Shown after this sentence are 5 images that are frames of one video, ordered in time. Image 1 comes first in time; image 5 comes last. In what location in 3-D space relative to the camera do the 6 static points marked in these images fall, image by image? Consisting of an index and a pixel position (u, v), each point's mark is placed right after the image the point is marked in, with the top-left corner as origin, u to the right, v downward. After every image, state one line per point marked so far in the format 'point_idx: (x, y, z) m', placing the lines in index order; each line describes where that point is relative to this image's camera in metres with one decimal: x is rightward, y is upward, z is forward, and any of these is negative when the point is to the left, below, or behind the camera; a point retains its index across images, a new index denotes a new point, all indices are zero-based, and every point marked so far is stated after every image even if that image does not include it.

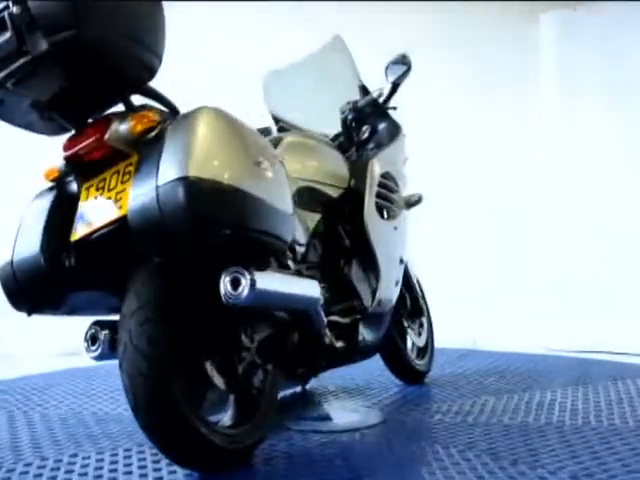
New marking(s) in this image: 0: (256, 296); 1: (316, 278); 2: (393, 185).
0: (-0.1, -0.1, +1.8) m
1: (0.0, -0.1, +2.2) m
2: (+0.2, +0.2, +2.6) m
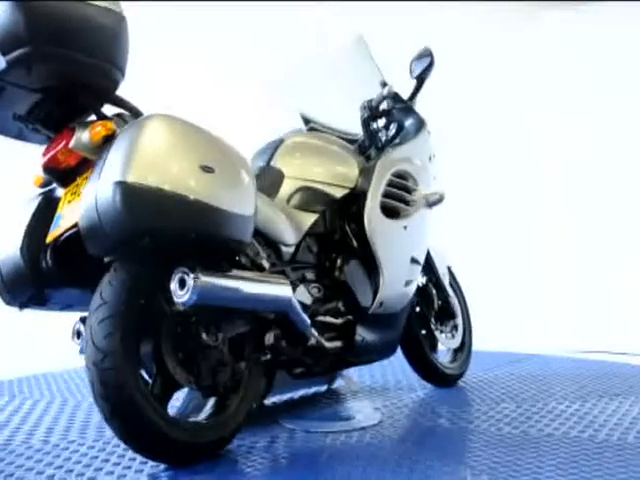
0: (-0.3, -0.1, +1.8) m
1: (0.0, -0.1, +2.2) m
2: (+0.3, +0.2, +2.6) m
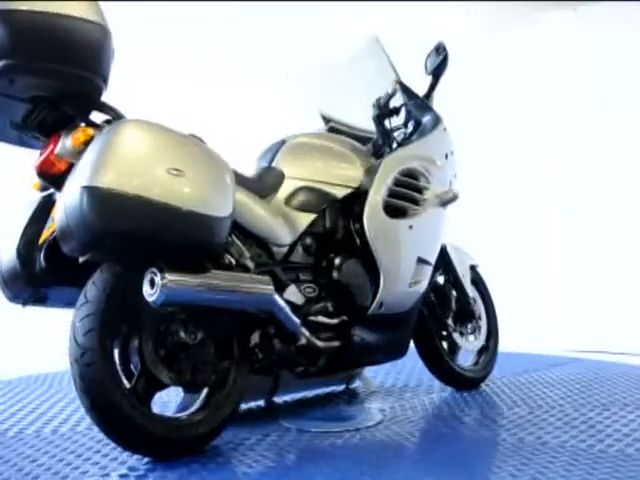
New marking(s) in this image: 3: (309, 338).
0: (-0.3, -0.1, +1.9) m
1: (-0.1, -0.1, +2.2) m
2: (+0.3, +0.2, +2.5) m
3: (0.0, -0.3, +2.2) m
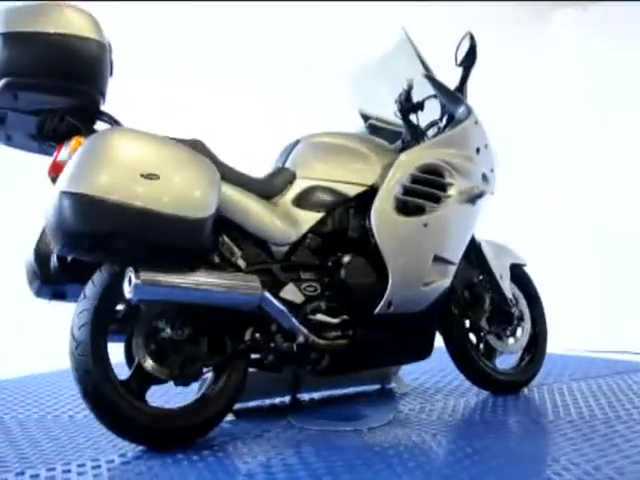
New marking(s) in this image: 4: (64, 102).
0: (-0.4, -0.1, +1.9) m
1: (-0.1, -0.1, +2.2) m
2: (+0.4, +0.2, +2.5) m
3: (0.0, -0.3, +2.2) m
4: (-0.6, +0.3, +2.1) m
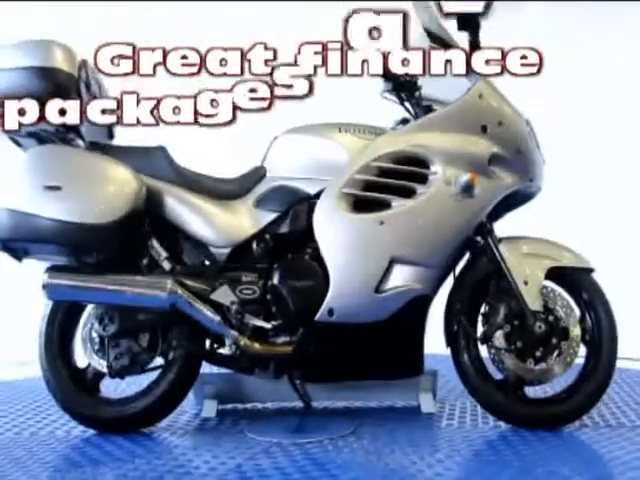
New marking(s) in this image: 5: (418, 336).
0: (-0.7, -0.1, +2.1) m
1: (-0.2, -0.1, +2.2) m
2: (+0.3, +0.2, +2.1) m
3: (-0.2, -0.3, +2.1) m
4: (-0.8, +0.3, +2.4) m
5: (+0.3, -0.3, +2.2) m
